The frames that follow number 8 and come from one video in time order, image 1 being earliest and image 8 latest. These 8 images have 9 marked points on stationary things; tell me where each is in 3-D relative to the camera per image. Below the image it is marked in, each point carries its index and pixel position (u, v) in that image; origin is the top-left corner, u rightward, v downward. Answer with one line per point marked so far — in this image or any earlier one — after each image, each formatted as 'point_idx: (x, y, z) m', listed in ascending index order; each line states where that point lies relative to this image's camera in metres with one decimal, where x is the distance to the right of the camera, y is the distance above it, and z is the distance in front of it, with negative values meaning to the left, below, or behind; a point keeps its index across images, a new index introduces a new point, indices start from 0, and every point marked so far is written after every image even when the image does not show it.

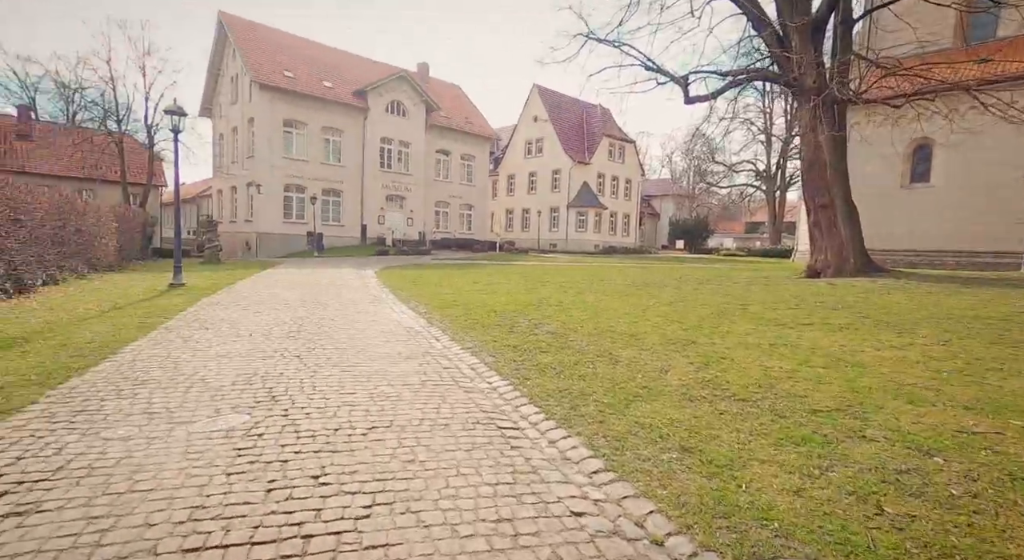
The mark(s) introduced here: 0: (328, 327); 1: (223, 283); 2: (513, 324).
0: (-3.1, -0.8, +9.8) m
1: (-8.4, -0.1, +17.1) m
2: (0.0, -0.7, +9.5) m
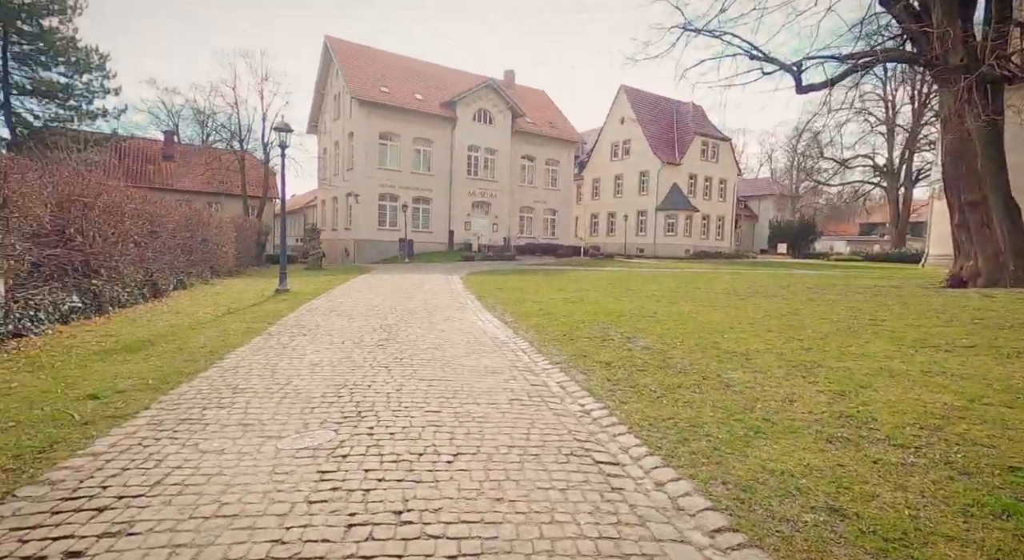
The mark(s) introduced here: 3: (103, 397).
0: (-1.6, -0.9, +9.7) m
1: (-5.8, -0.3, +17.7) m
2: (+1.4, -0.9, +9.0) m
3: (-3.8, -1.1, +5.5) m
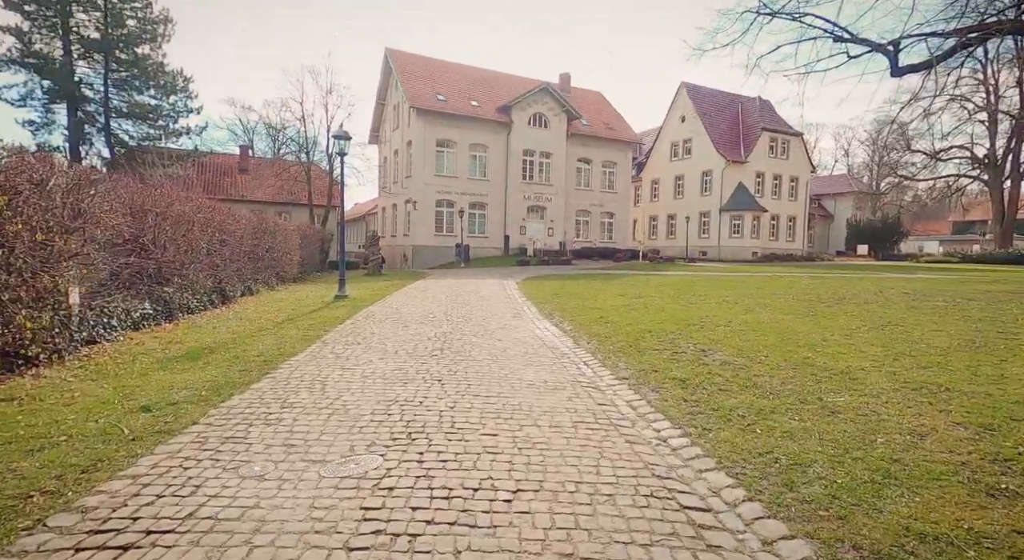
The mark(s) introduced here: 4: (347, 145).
0: (-0.7, -1.0, +9.2) m
1: (-4.0, -0.5, +17.6) m
2: (+2.3, -1.0, +8.2) m
3: (-3.2, -1.2, +5.2) m
4: (-4.6, +3.8, +16.2) m
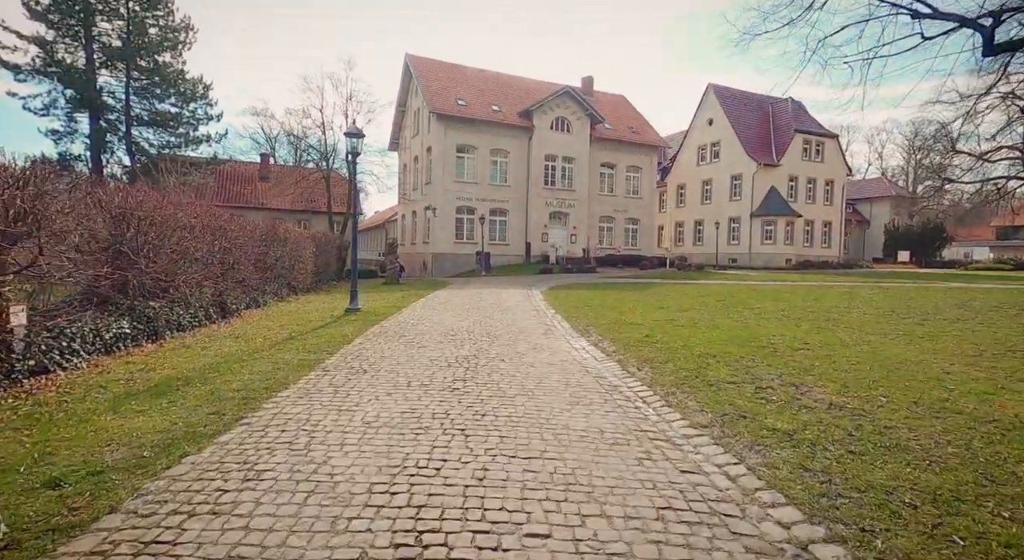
0: (-0.2, -1.2, +7.7) m
1: (-3.2, -0.8, +16.2) m
2: (+2.7, -1.1, +6.6) m
3: (-2.9, -1.3, +3.8) m
4: (-3.9, +3.5, +14.8) m
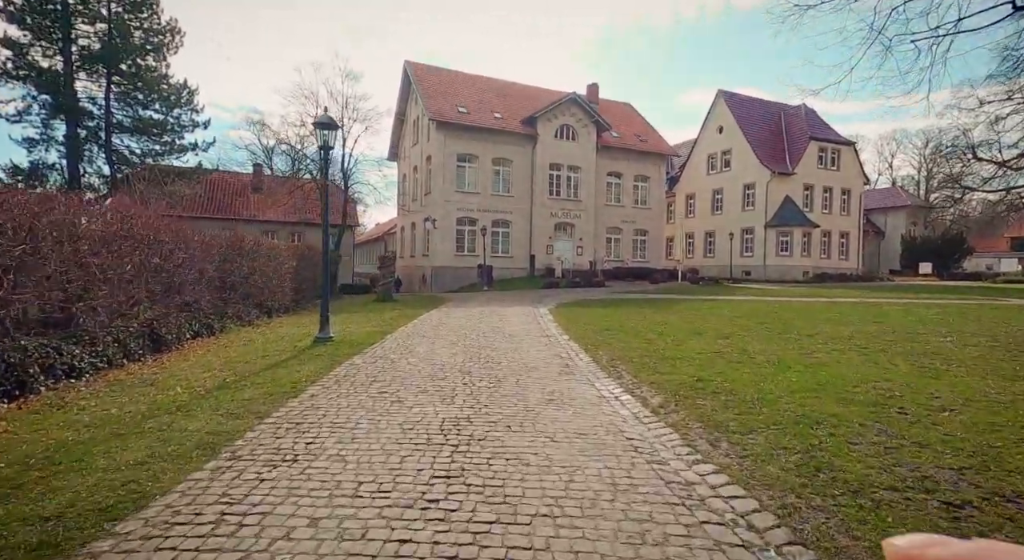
0: (-0.1, -1.5, +5.0) m
1: (-3.1, -1.3, +13.6) m
2: (+2.8, -1.4, +3.9) m
3: (-2.8, -1.5, +1.2) m
4: (-3.8, +3.0, +12.3) m
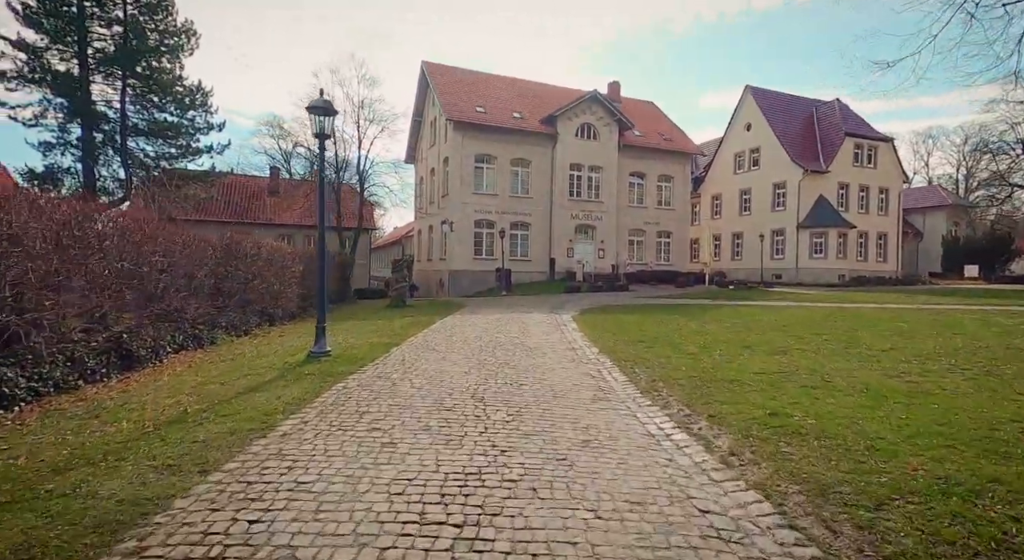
0: (+0.1, -1.6, +3.4) m
1: (-2.6, -1.4, +12.1) m
2: (+3.0, -1.5, +2.2) m
3: (-2.7, -1.6, -0.3) m
4: (-3.4, +2.9, +10.9) m
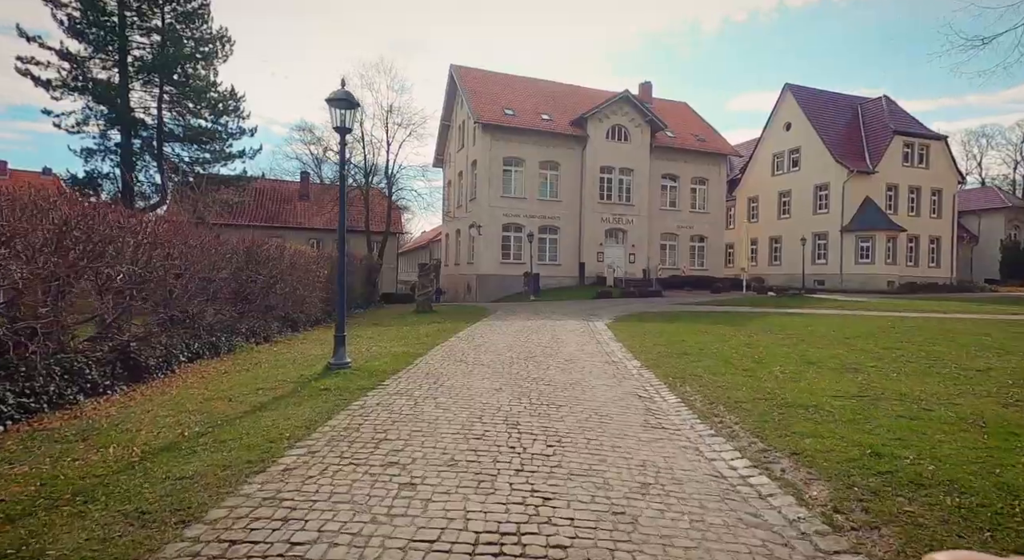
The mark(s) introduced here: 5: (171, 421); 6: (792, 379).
0: (+0.3, -1.6, +2.5) m
1: (-2.0, -1.5, +11.2) m
2: (+3.2, -1.5, +1.1) m
3: (-2.7, -1.6, -1.2) m
4: (-2.8, +2.8, +10.1) m
5: (-3.7, -1.6, +6.6) m
6: (+4.5, -1.5, +9.2) m
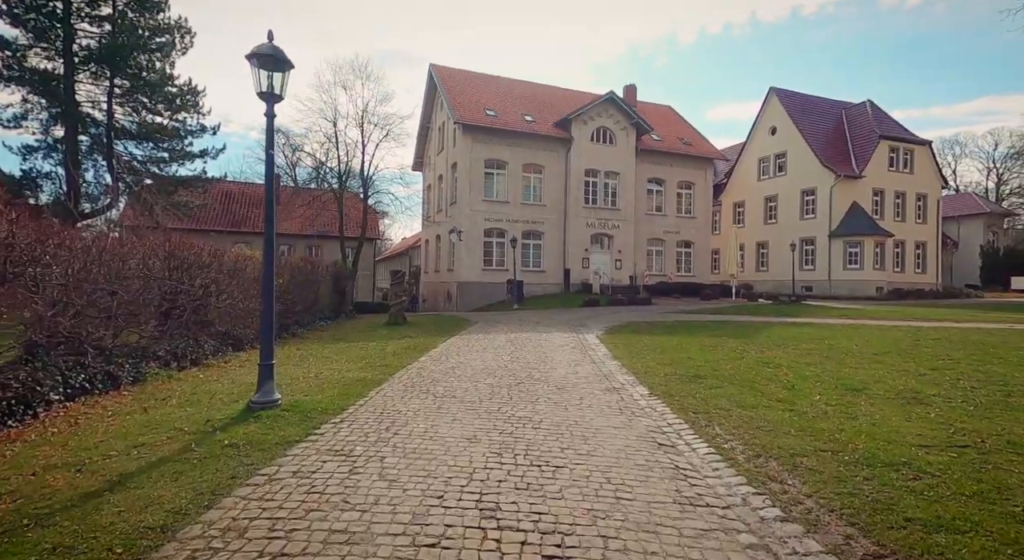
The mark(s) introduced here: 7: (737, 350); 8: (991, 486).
0: (+0.3, -1.7, +0.3) m
1: (-2.3, -1.7, +9.0) m
2: (+3.1, -1.5, -0.9) m
3: (-2.6, -1.6, -3.4) m
4: (-3.1, +2.7, +7.9) m
5: (-3.9, -1.7, +4.3) m
6: (+4.2, -1.6, +7.2) m
7: (+5.5, -1.7, +14.2) m
8: (+4.0, -1.6, +4.7) m
